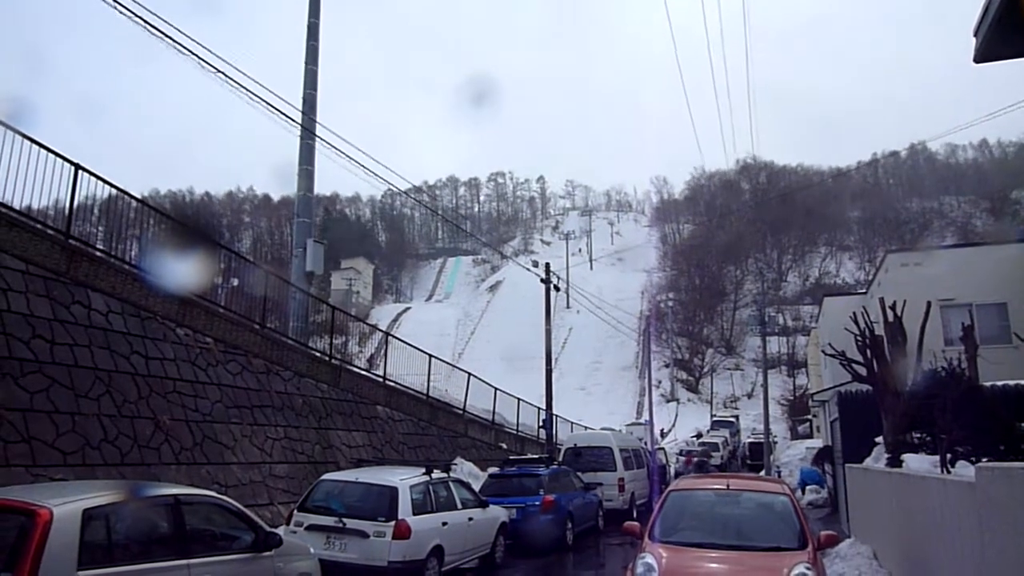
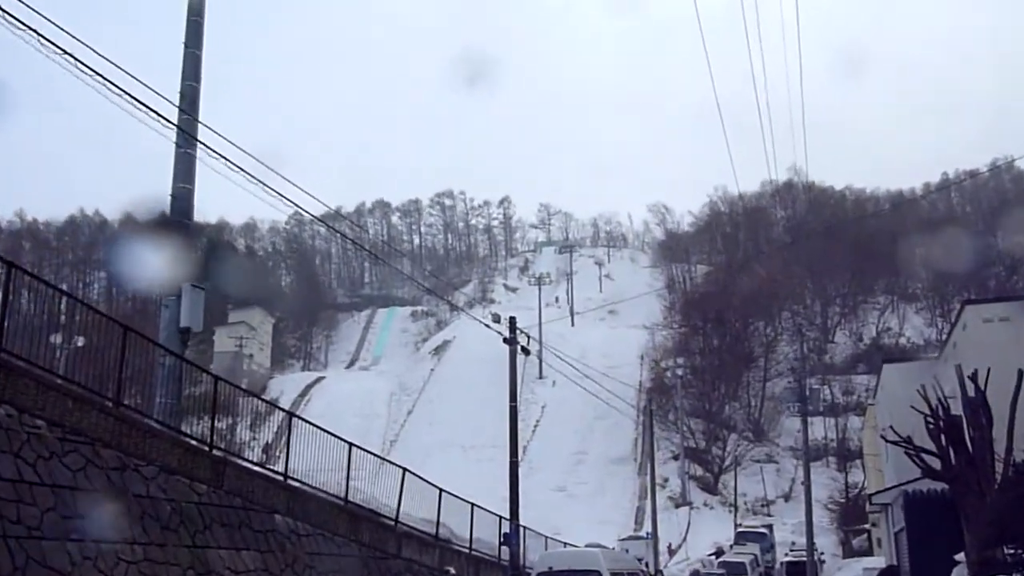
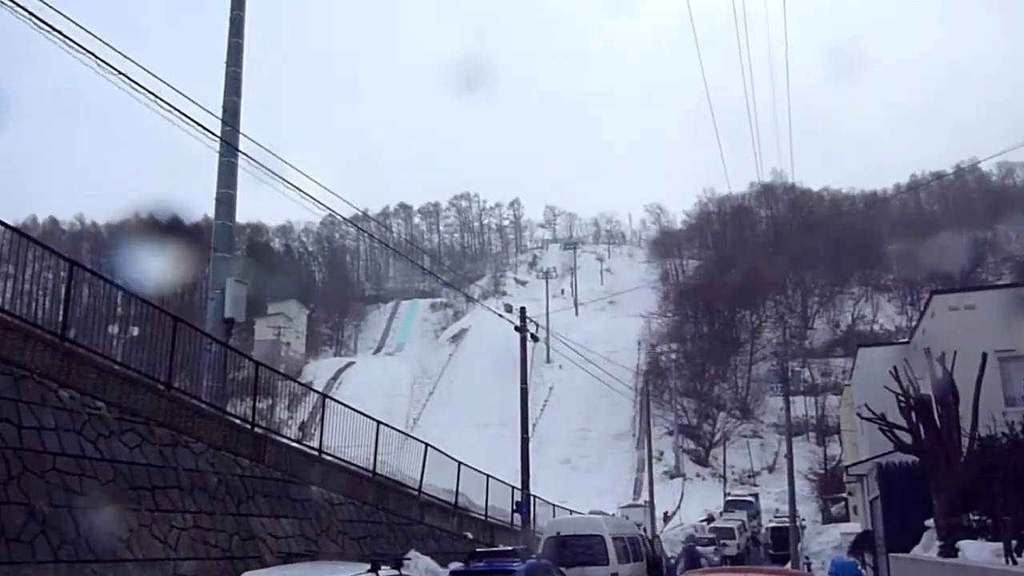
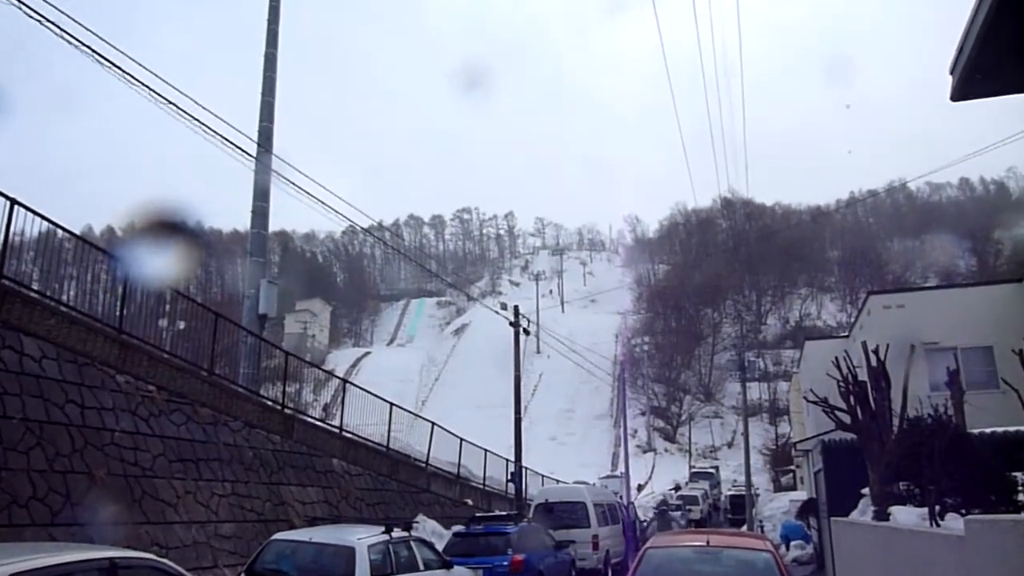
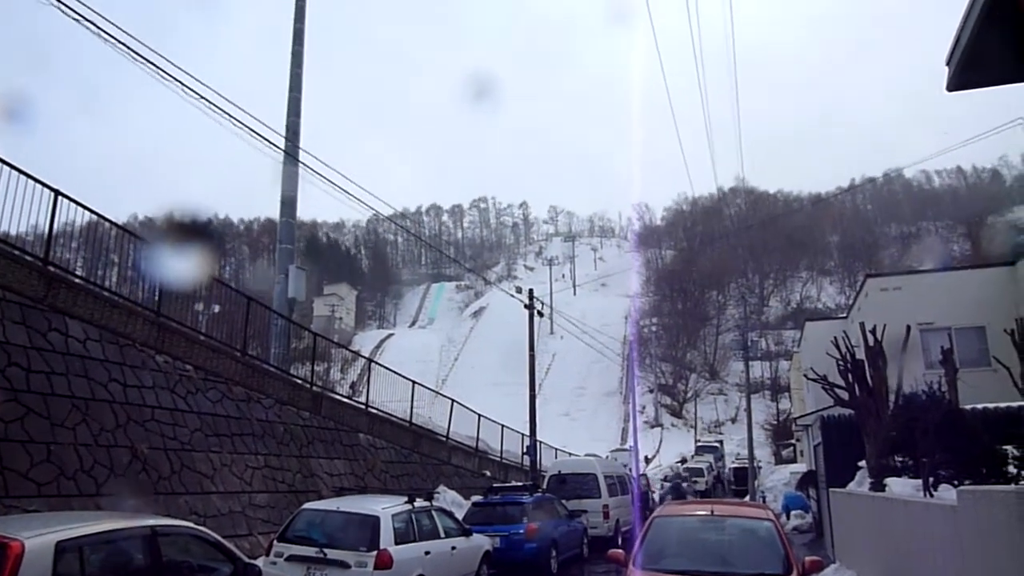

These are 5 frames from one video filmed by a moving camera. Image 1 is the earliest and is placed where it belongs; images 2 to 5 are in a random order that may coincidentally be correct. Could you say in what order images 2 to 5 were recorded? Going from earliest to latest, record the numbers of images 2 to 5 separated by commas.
5, 4, 3, 2
